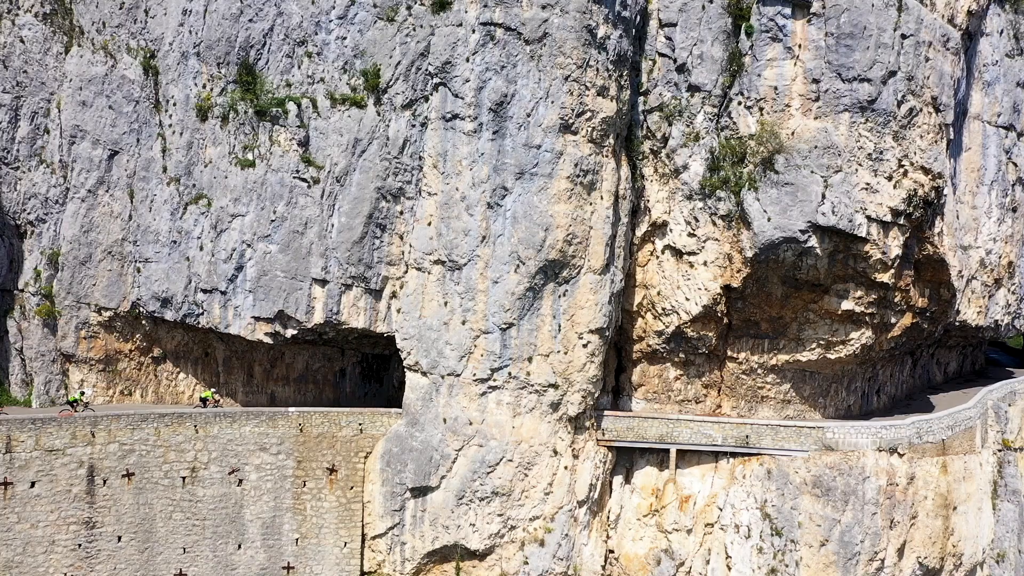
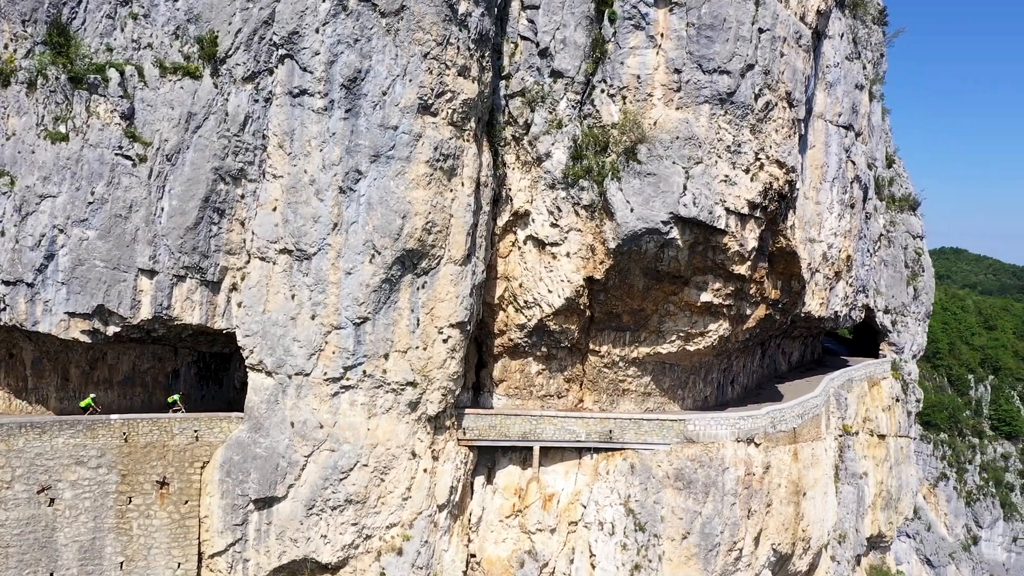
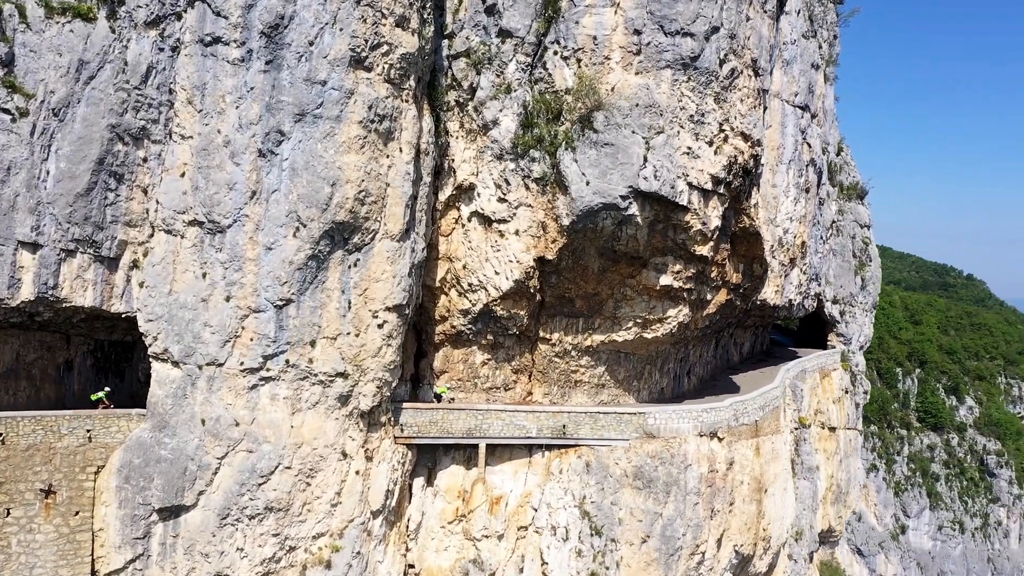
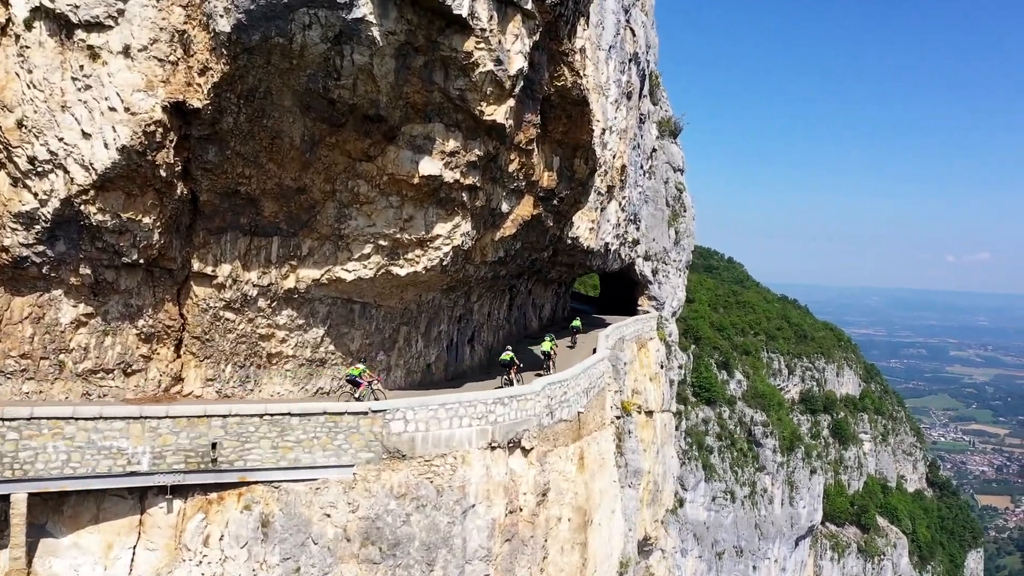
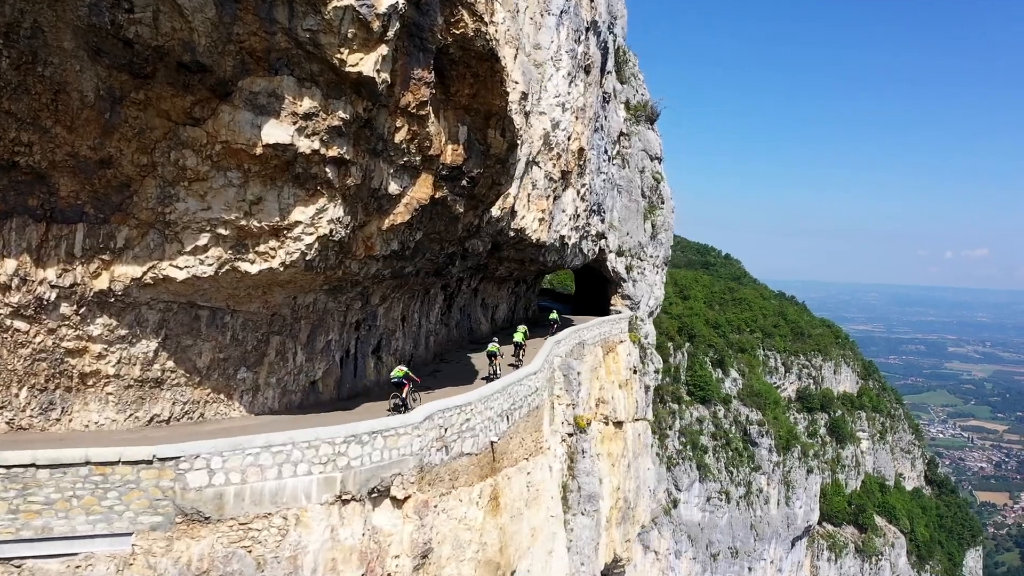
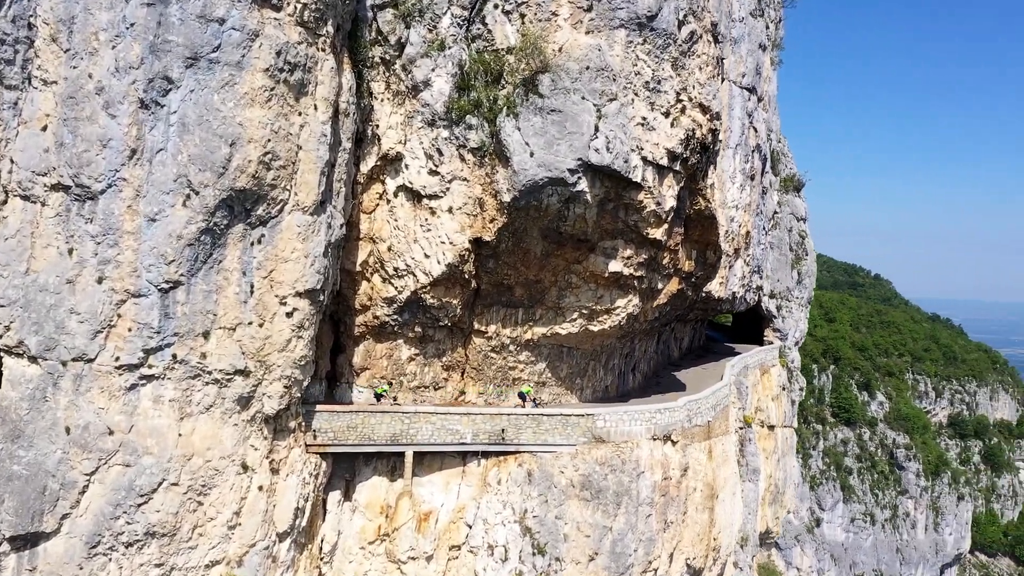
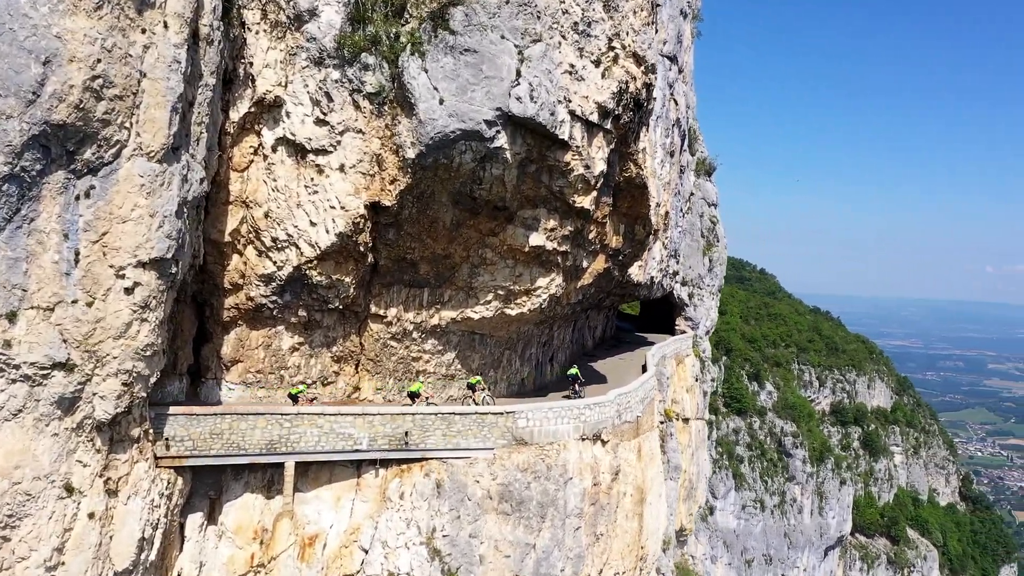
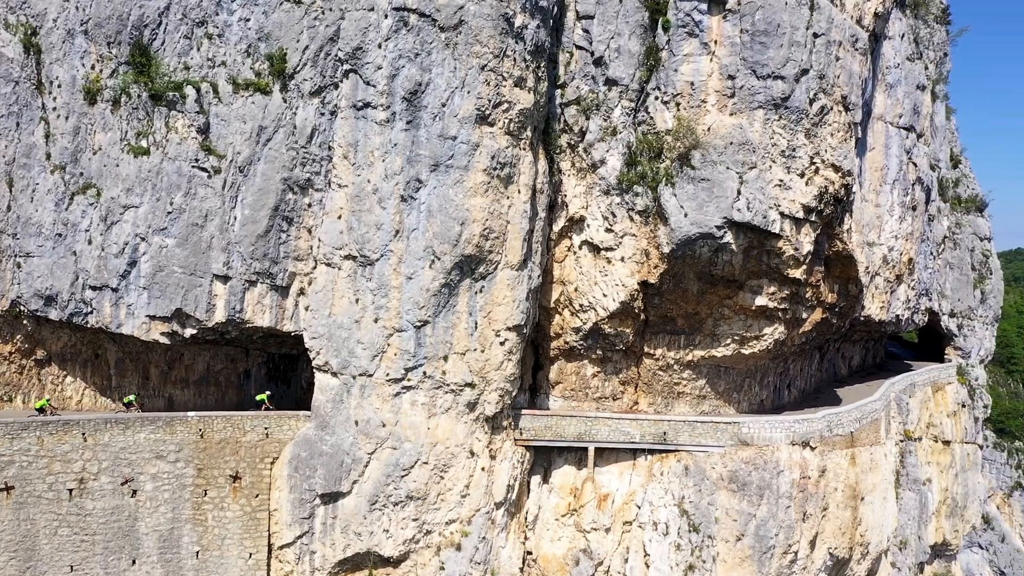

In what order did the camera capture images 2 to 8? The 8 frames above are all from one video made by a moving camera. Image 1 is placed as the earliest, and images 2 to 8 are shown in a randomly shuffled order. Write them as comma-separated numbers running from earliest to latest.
8, 2, 3, 6, 7, 4, 5
